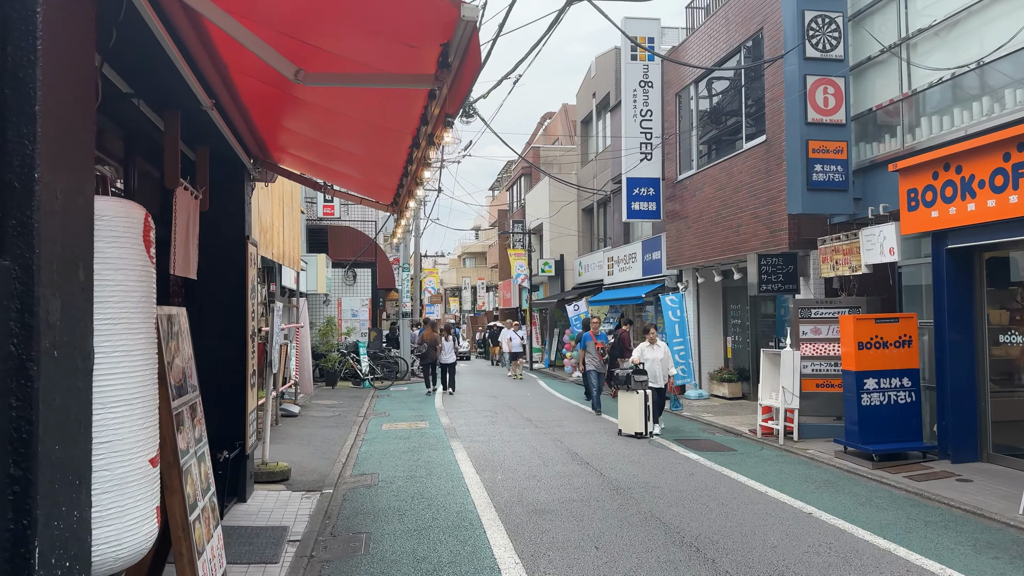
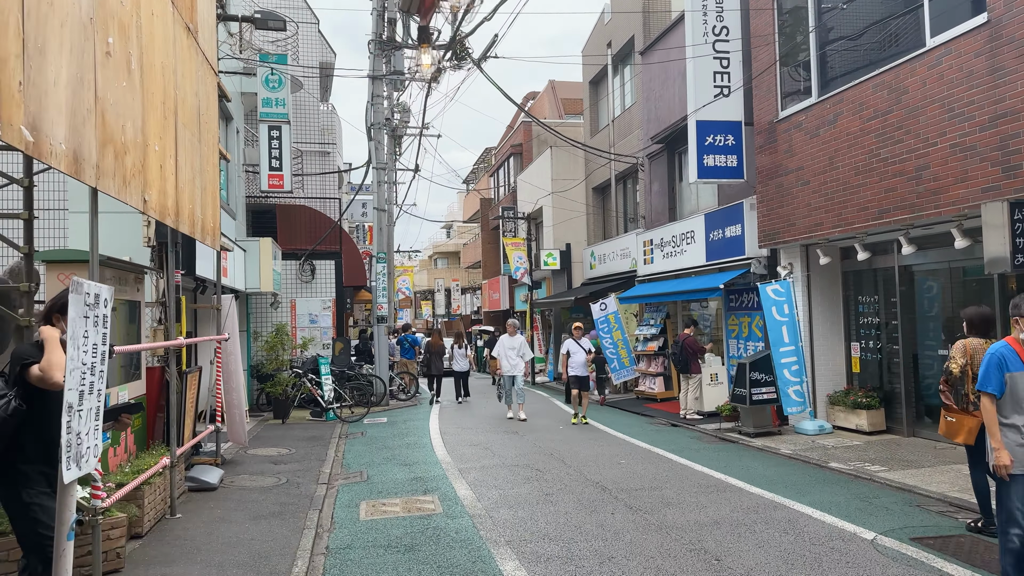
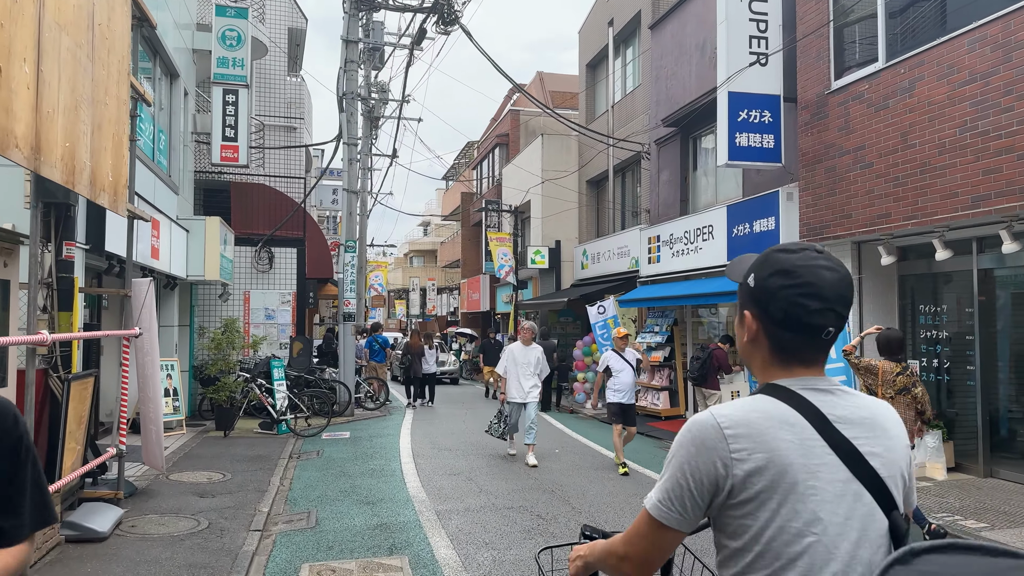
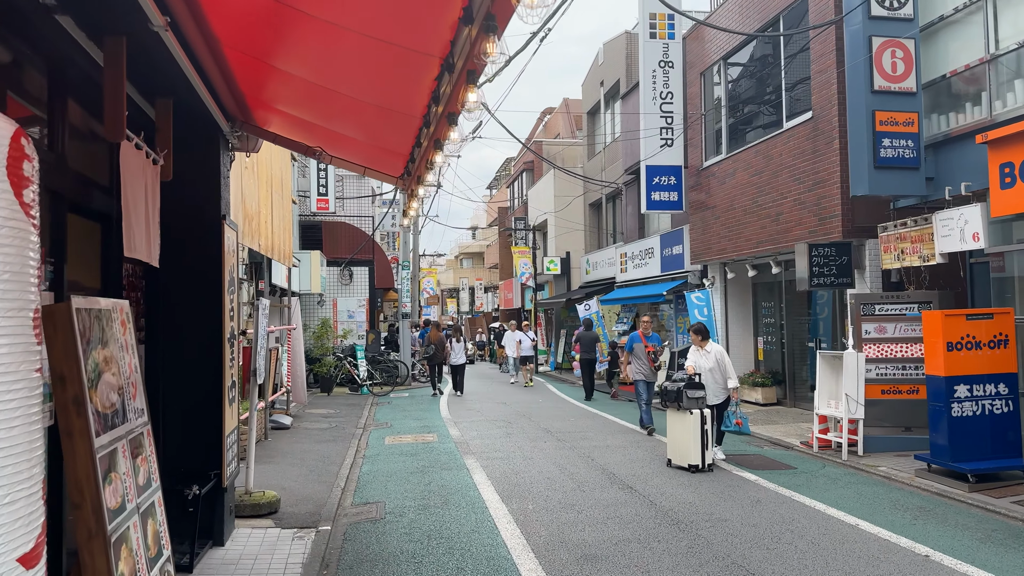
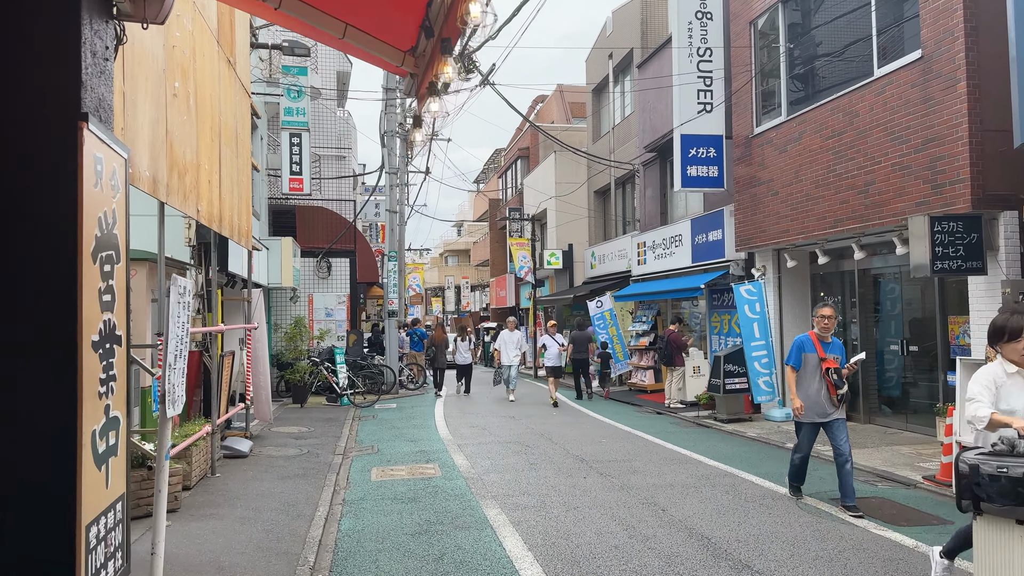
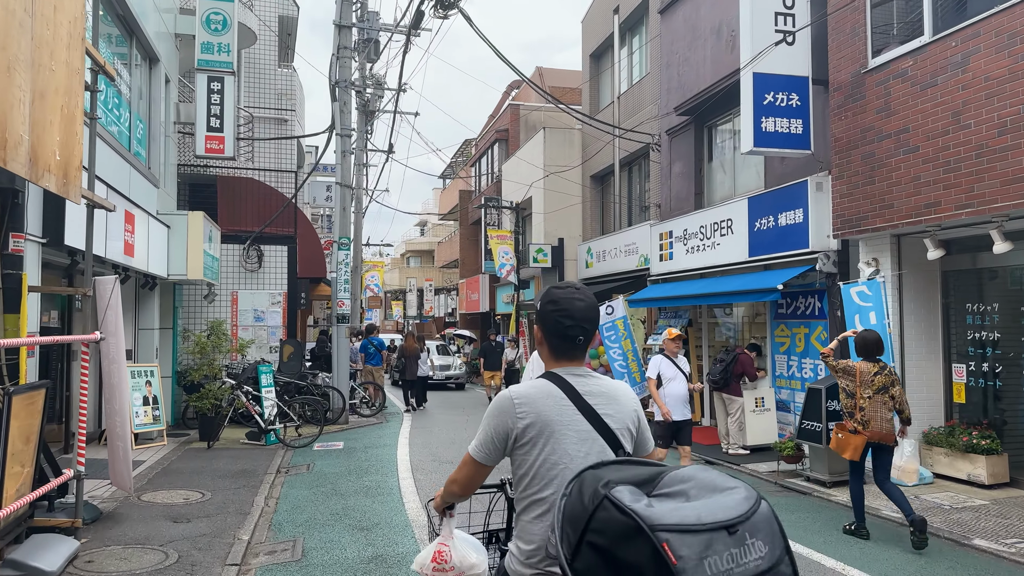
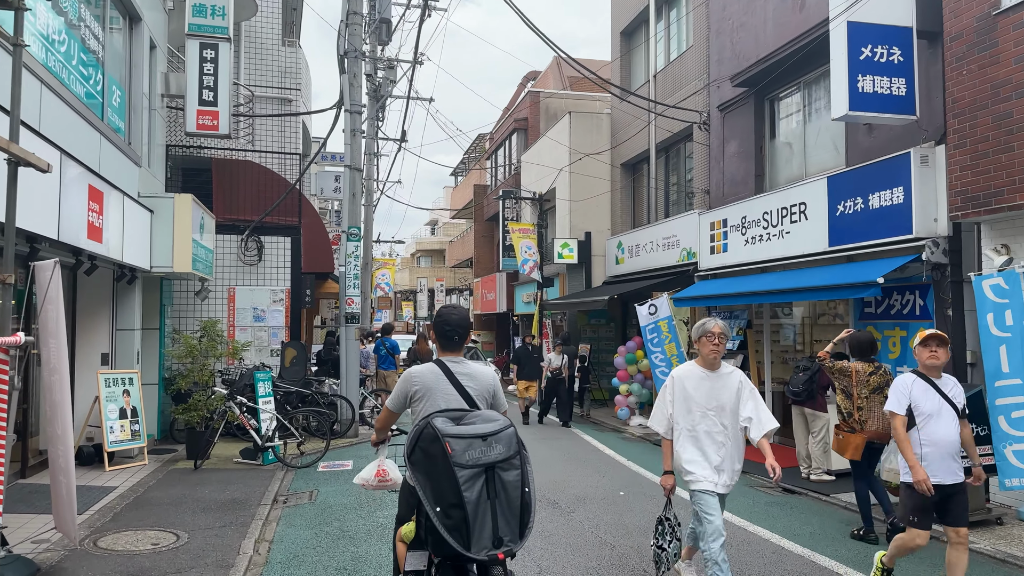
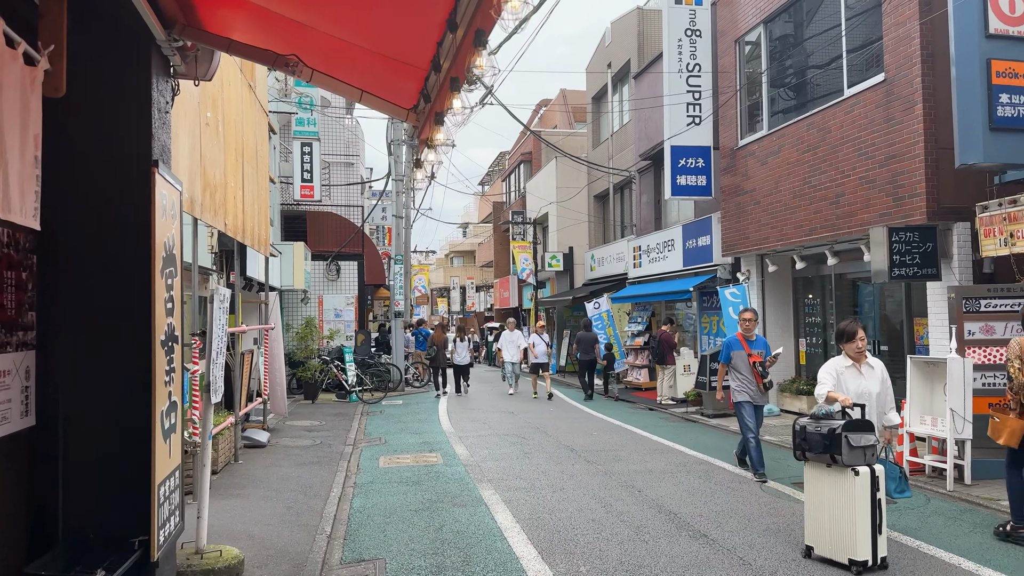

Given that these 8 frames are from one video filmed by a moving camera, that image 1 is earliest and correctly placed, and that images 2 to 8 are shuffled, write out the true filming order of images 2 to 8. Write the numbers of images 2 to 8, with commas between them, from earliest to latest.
4, 8, 5, 2, 3, 6, 7
